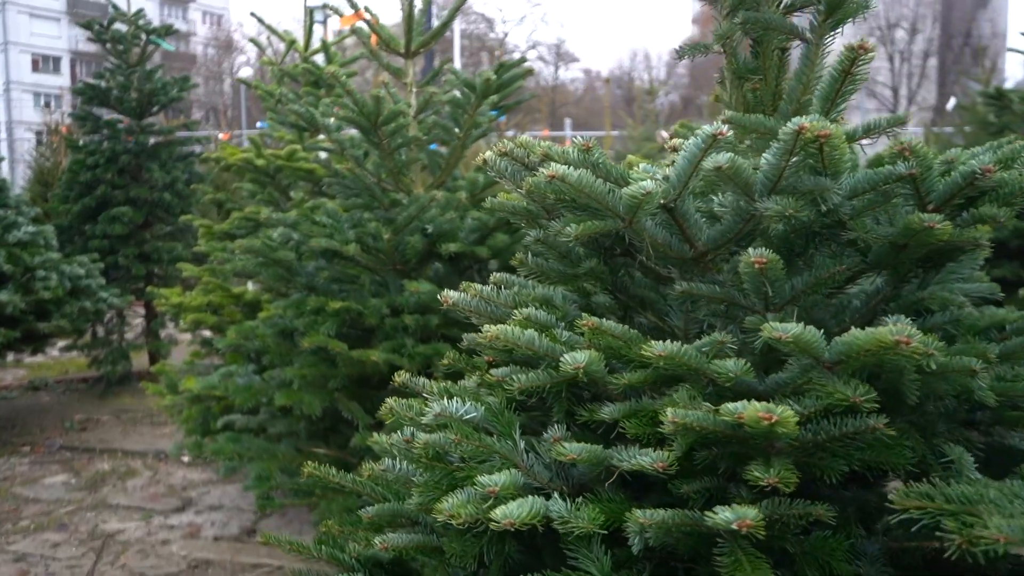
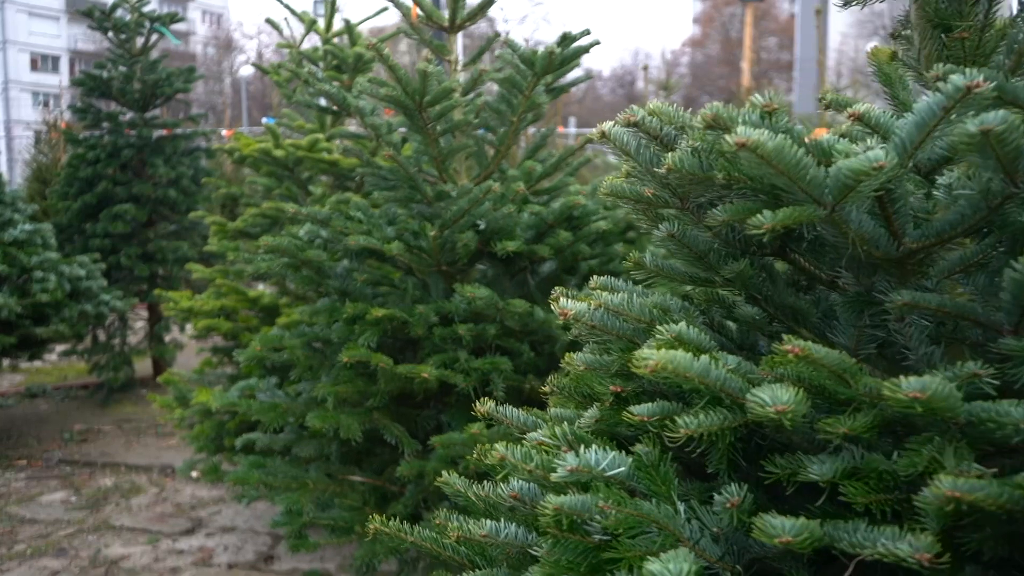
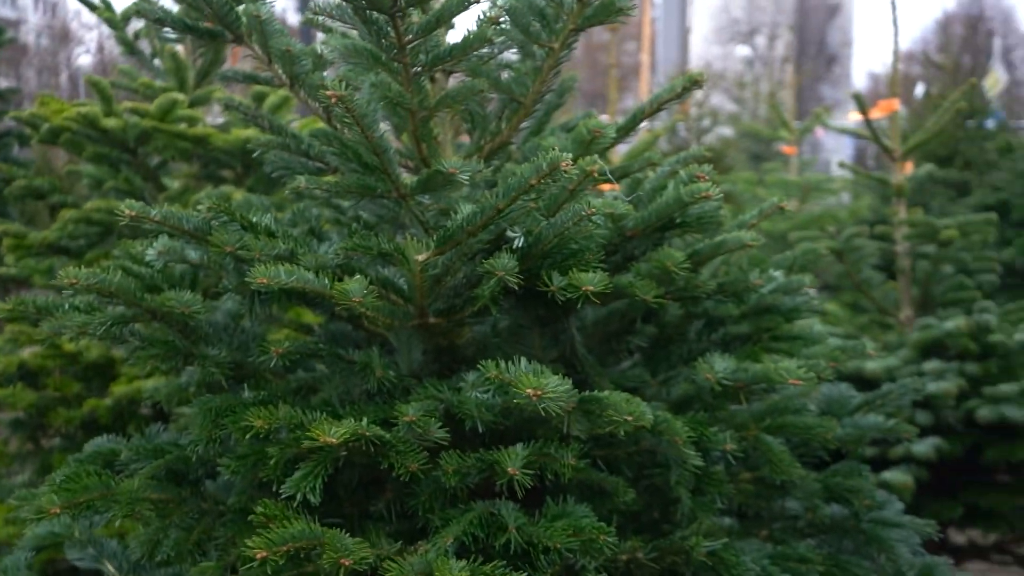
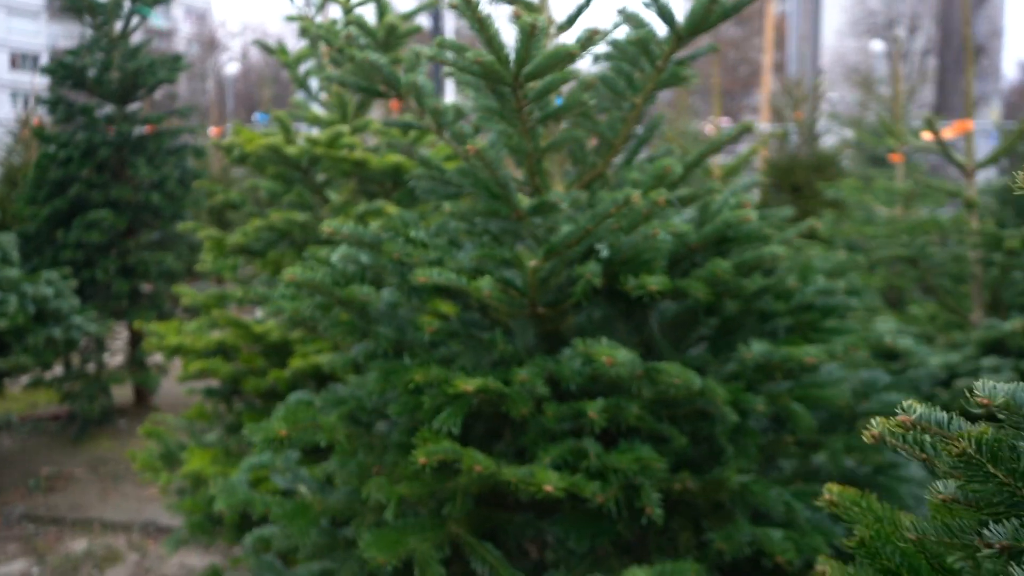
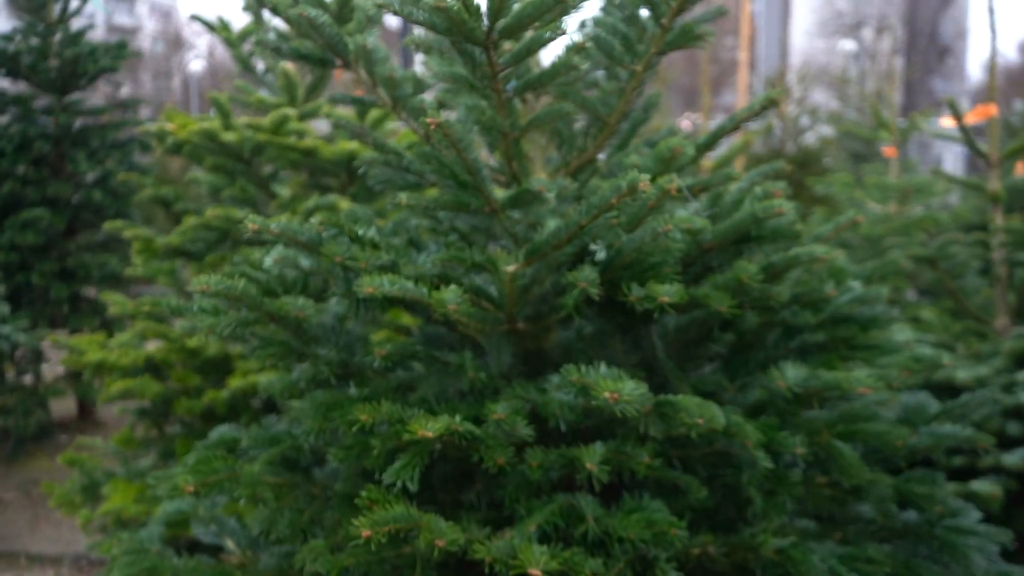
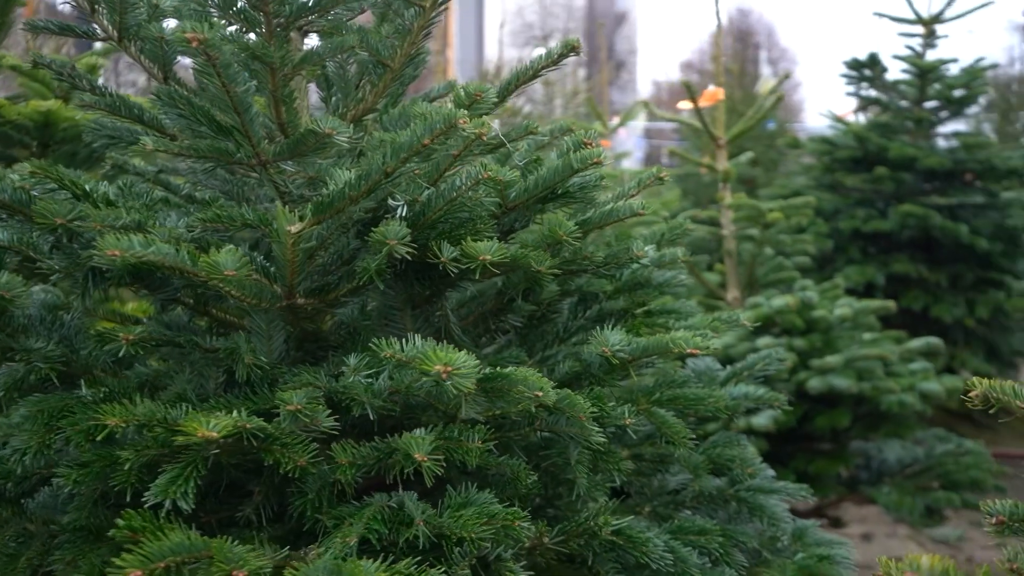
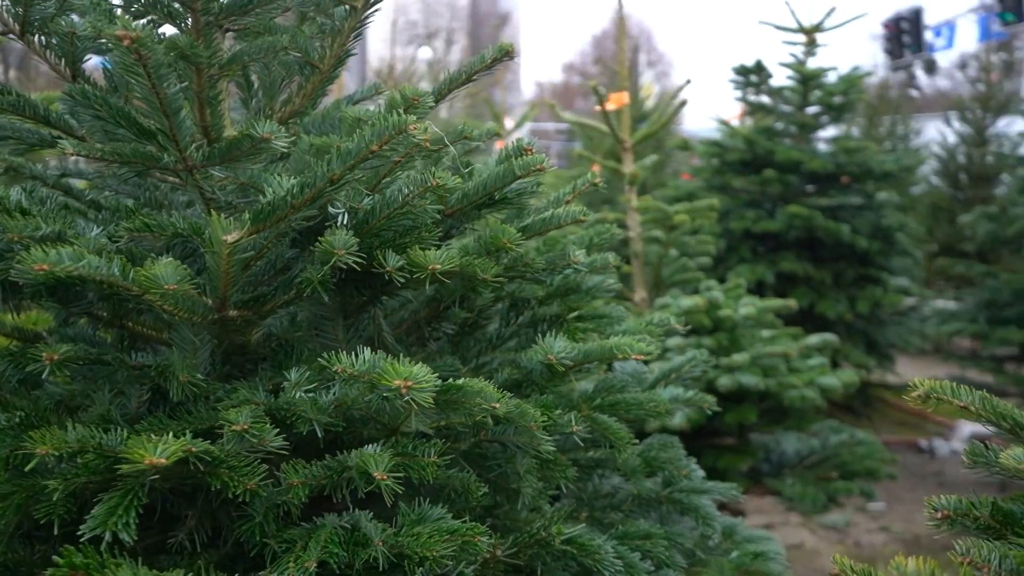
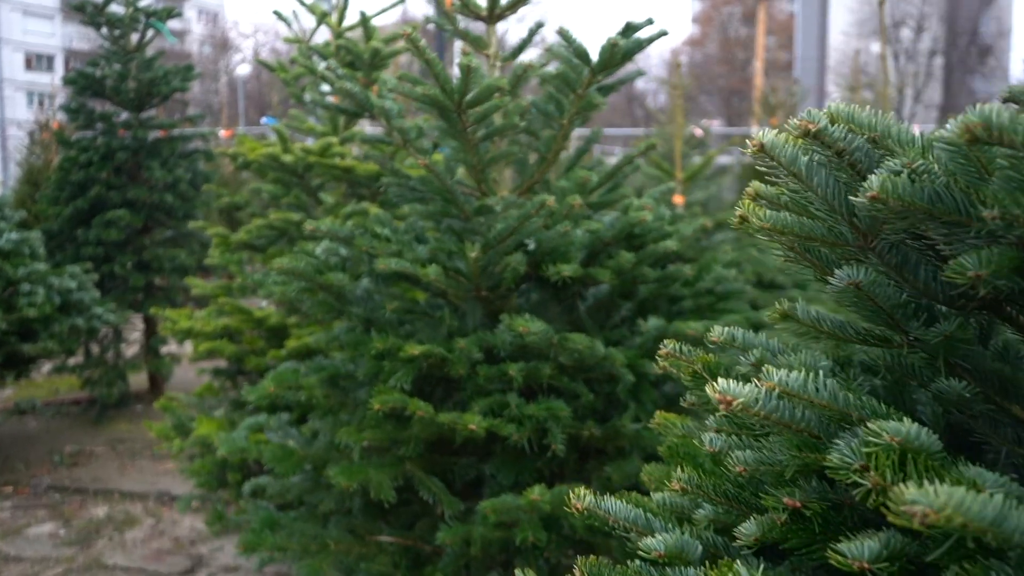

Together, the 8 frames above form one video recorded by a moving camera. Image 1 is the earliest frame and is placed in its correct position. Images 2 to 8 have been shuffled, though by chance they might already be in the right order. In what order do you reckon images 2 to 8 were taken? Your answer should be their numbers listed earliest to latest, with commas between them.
2, 8, 4, 5, 3, 6, 7
